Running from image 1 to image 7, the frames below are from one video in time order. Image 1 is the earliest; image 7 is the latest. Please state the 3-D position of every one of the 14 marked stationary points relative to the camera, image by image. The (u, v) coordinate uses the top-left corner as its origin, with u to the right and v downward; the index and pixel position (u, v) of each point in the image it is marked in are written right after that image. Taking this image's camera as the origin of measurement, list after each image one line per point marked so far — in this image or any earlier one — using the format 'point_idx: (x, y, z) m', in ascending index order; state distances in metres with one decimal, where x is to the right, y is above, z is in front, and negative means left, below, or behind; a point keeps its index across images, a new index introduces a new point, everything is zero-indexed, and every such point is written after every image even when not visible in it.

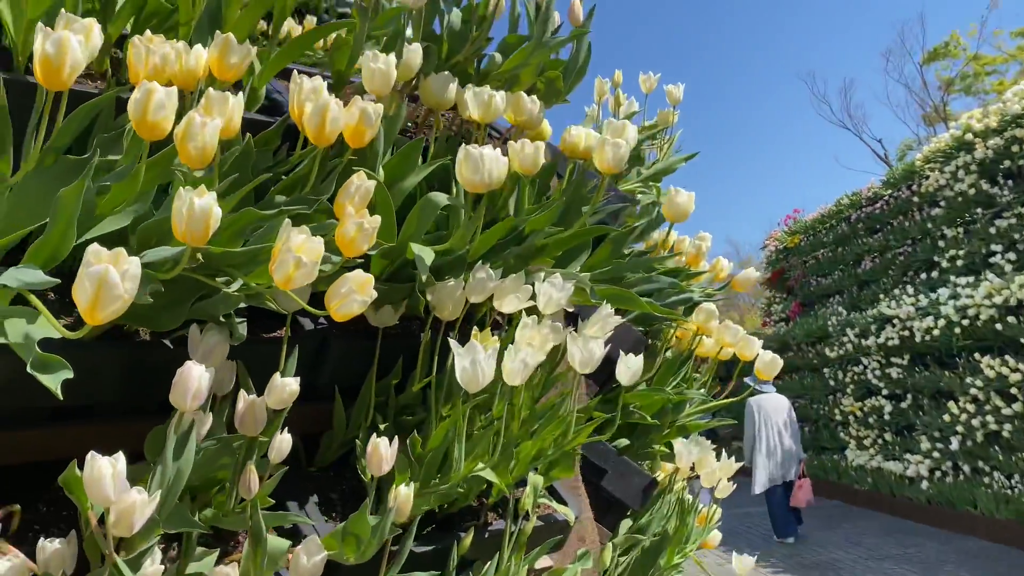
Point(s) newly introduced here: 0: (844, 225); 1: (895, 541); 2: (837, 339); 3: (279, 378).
0: (+4.2, +0.8, +10.8) m
1: (+3.0, -2.0, +6.6) m
2: (+3.5, -0.6, +9.3) m
3: (-0.3, -0.1, +1.0) m
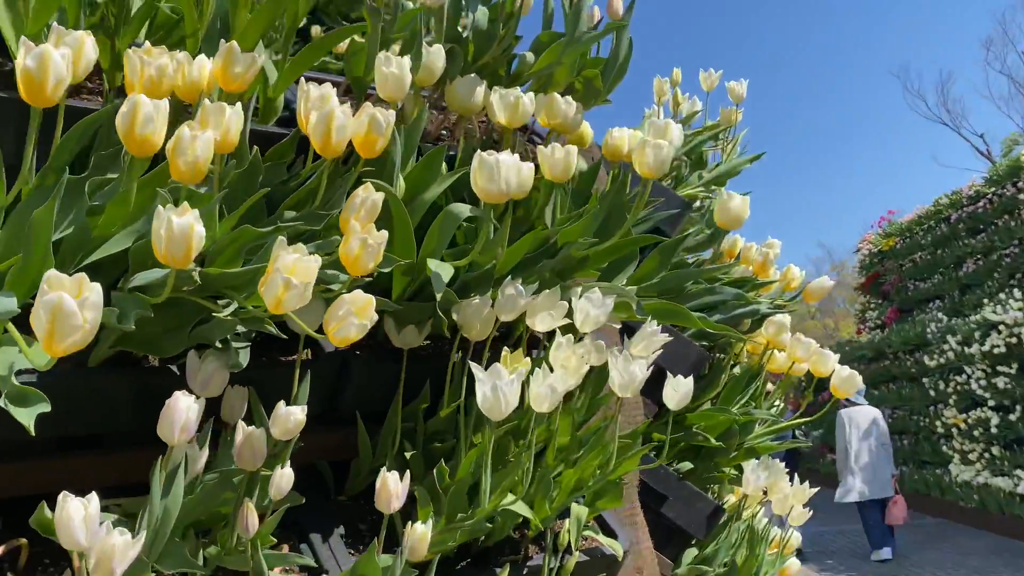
0: (+5.2, +0.7, +10.2) m
1: (+3.6, -2.0, +6.1) m
2: (+4.4, -0.6, +8.8) m
3: (-0.2, -0.1, +0.9) m
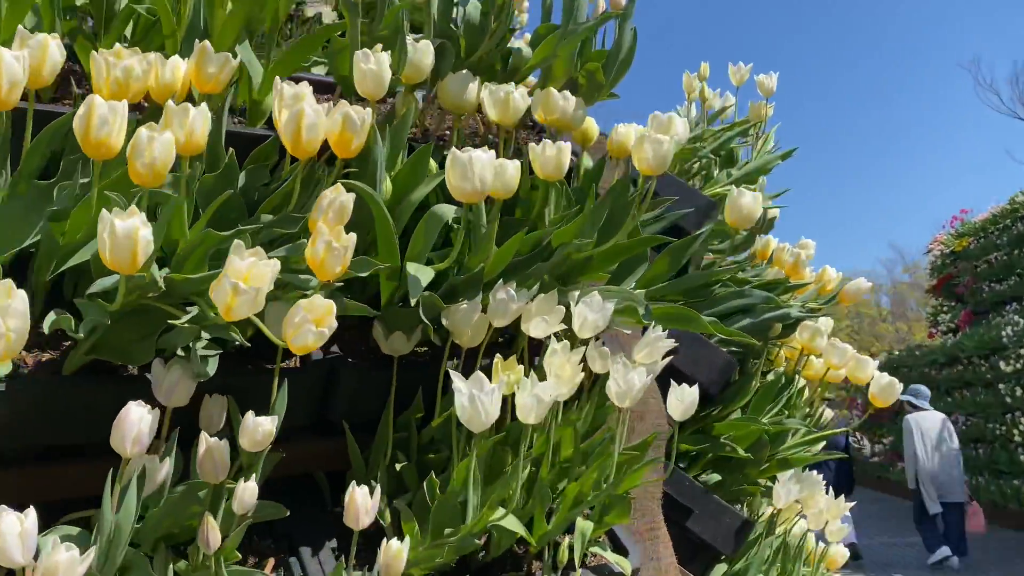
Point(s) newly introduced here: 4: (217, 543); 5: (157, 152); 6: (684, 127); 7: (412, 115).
0: (+5.8, +0.7, +9.8) m
1: (+3.9, -2.0, +5.8) m
2: (+4.9, -0.6, +8.4) m
3: (-0.3, -0.1, +0.9) m
4: (-0.3, -0.2, +0.8) m
5: (-0.3, +0.1, +0.8) m
6: (+0.2, +0.2, +1.1) m
7: (-0.1, +0.2, +1.1) m
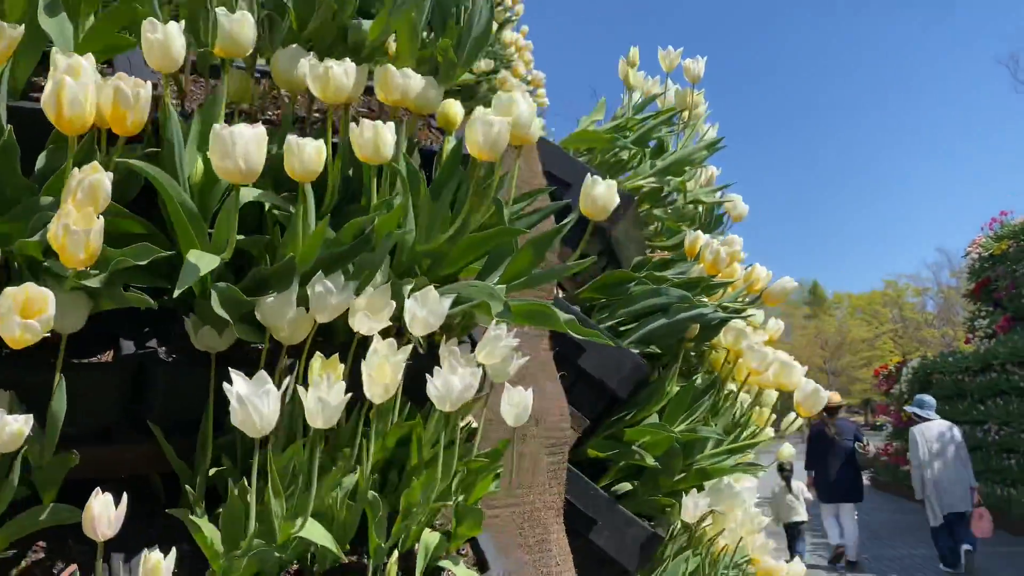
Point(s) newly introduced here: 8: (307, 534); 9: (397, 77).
0: (+6.1, +0.7, +9.4) m
1: (+3.9, -2.0, +5.5) m
2: (+5.1, -0.7, +8.0) m
3: (-0.5, -0.1, +0.8) m
4: (-0.5, -0.2, +0.8) m
5: (-0.6, +0.1, +0.7) m
6: (0.0, +0.2, +1.0) m
7: (-0.3, +0.2, +1.0) m
8: (-0.2, -0.3, +0.9) m
9: (-0.1, +0.3, +1.0) m
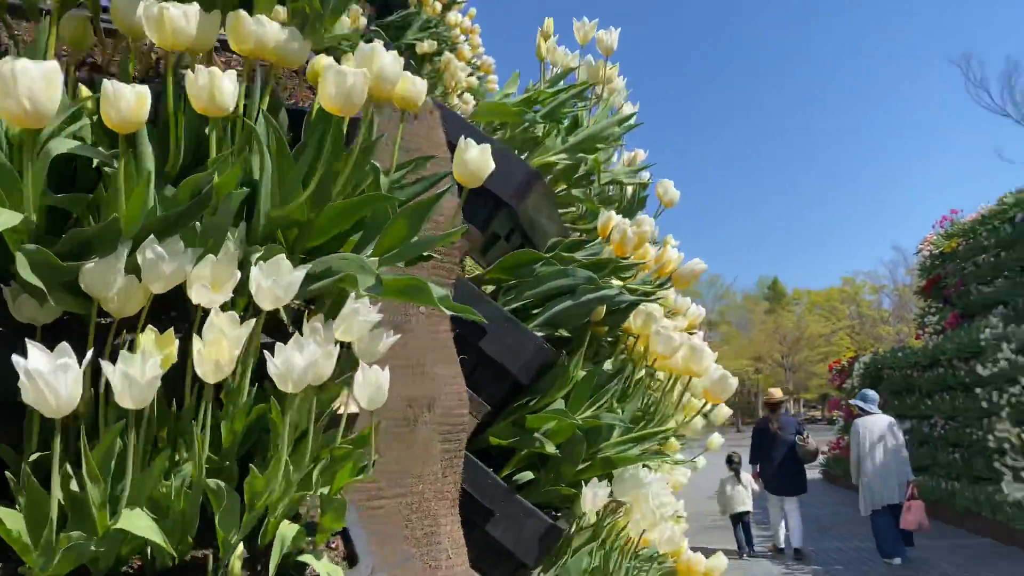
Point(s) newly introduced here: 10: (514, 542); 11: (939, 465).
0: (+5.6, +0.7, +9.6) m
1: (+3.5, -2.0, +5.6) m
2: (+4.6, -0.6, +8.2) m
3: (-0.6, -0.1, +0.7) m
4: (-0.7, -0.2, +0.6) m
5: (-0.7, +0.2, +0.6) m
6: (-0.1, +0.2, +0.9) m
7: (-0.5, +0.3, +0.9) m
8: (-0.4, -0.2, +0.8) m
9: (-0.3, +0.3, +0.9) m
10: (0.0, -0.4, +1.4) m
11: (+4.6, -1.9, +9.2) m
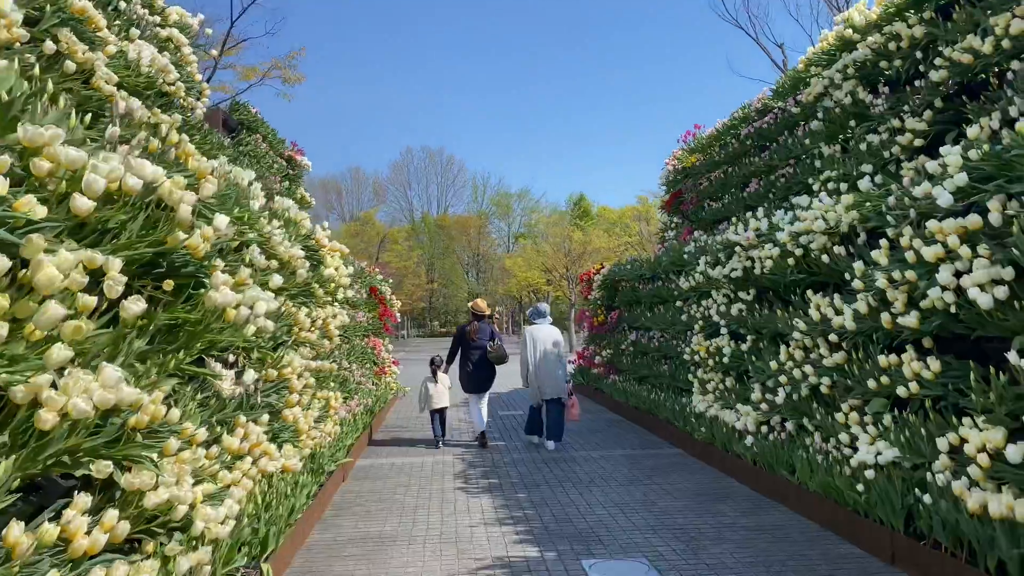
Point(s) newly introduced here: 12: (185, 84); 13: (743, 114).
0: (+2.5, +1.6, +9.6) m
1: (+1.2, -1.4, +5.6) m
2: (+1.8, +0.2, +8.1) m
3: (-1.8, +0.1, -0.3) m
4: (-1.8, -0.1, -0.3) m
5: (-1.8, +0.3, -0.4) m
6: (-1.3, +0.4, 0.0) m
7: (-1.6, +0.4, -0.1) m
8: (-1.5, -0.1, -0.1) m
9: (-1.5, +0.5, 0.0) m
10: (-1.3, -0.2, +0.6) m
11: (+1.6, -1.0, +9.3) m
12: (-2.3, +1.4, +5.9) m
13: (+2.6, +2.0, +9.6) m
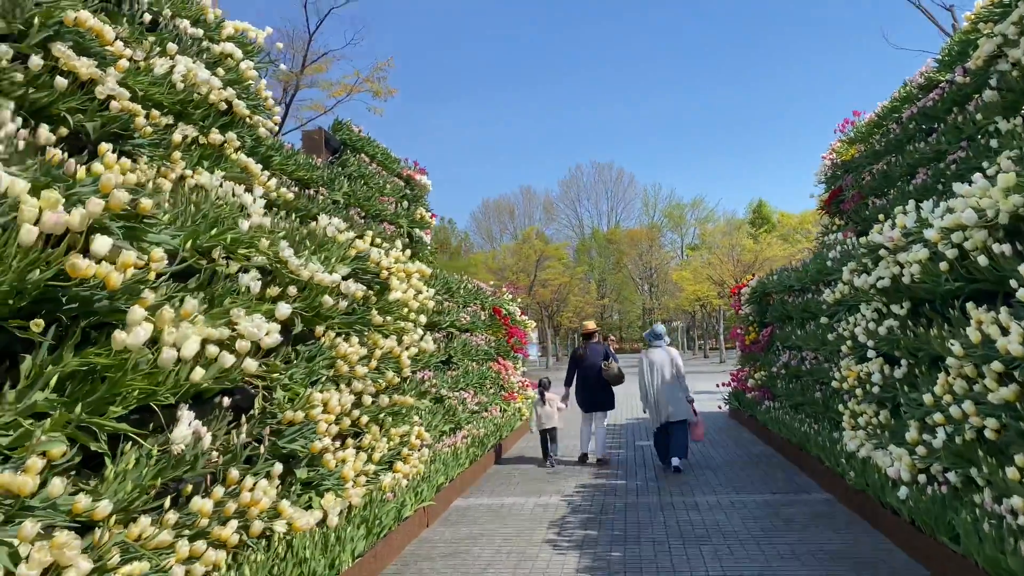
0: (+3.7, +1.5, +8.1) m
1: (+1.7, -1.5, +4.4) m
2: (+2.7, +0.1, +6.9) m
3: (-2.5, 0.0, -0.6) m
4: (-2.5, -0.1, -0.7) m
5: (-2.6, +0.2, -0.7) m
6: (-2.0, +0.3, -0.4) m
7: (-2.4, +0.3, -0.5) m
8: (-2.2, -0.2, -0.5) m
9: (-2.2, +0.4, -0.4) m
10: (-1.9, -0.3, +0.1) m
11: (+2.8, -1.1, +8.0) m
12: (-1.8, +1.2, +5.6) m
13: (+3.8, +1.9, +8.2) m
